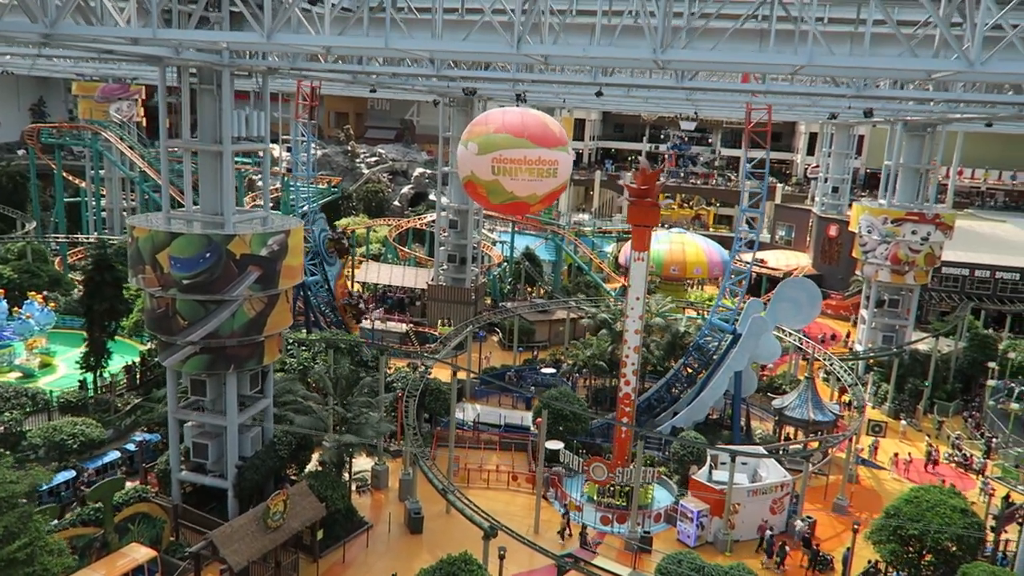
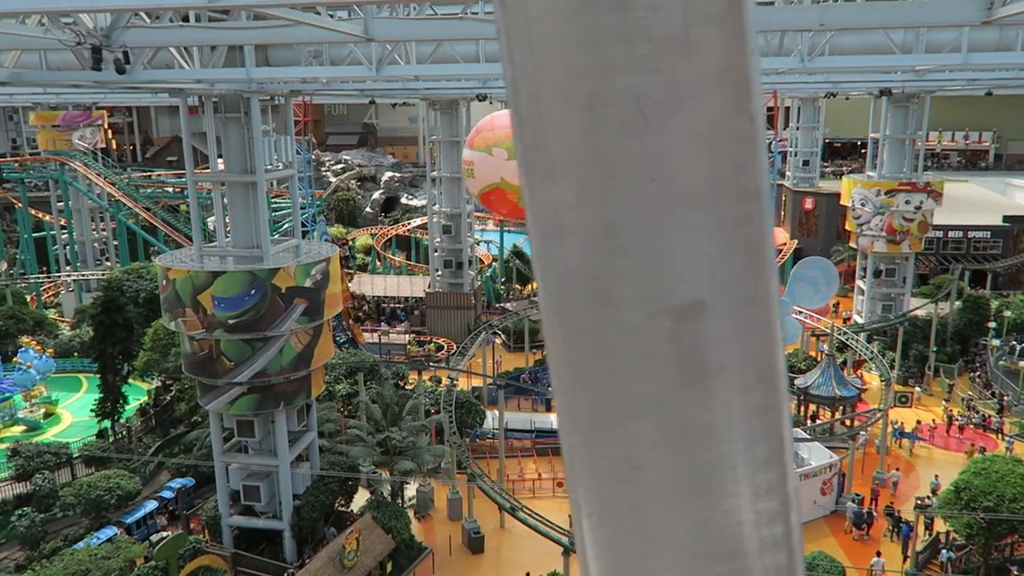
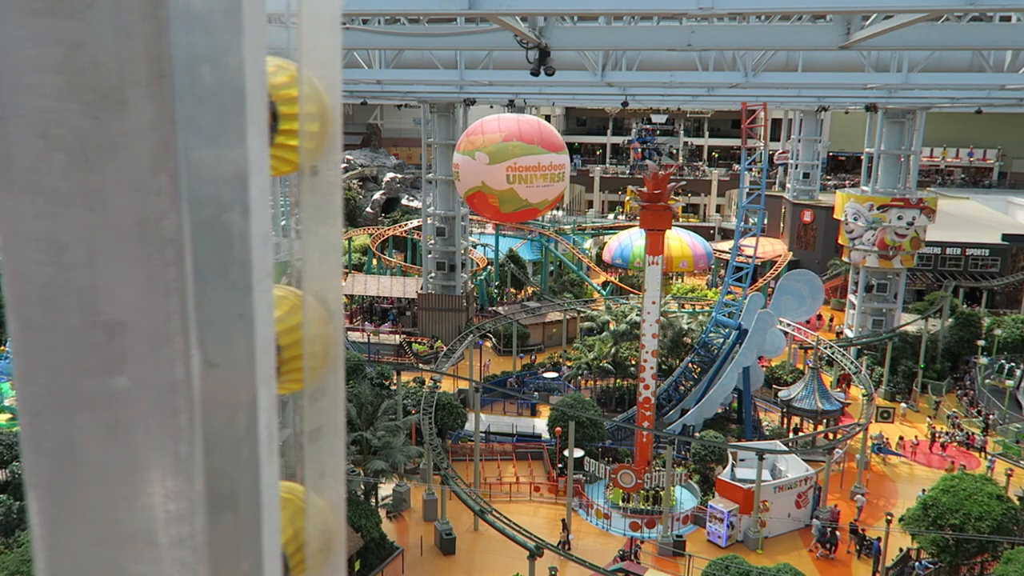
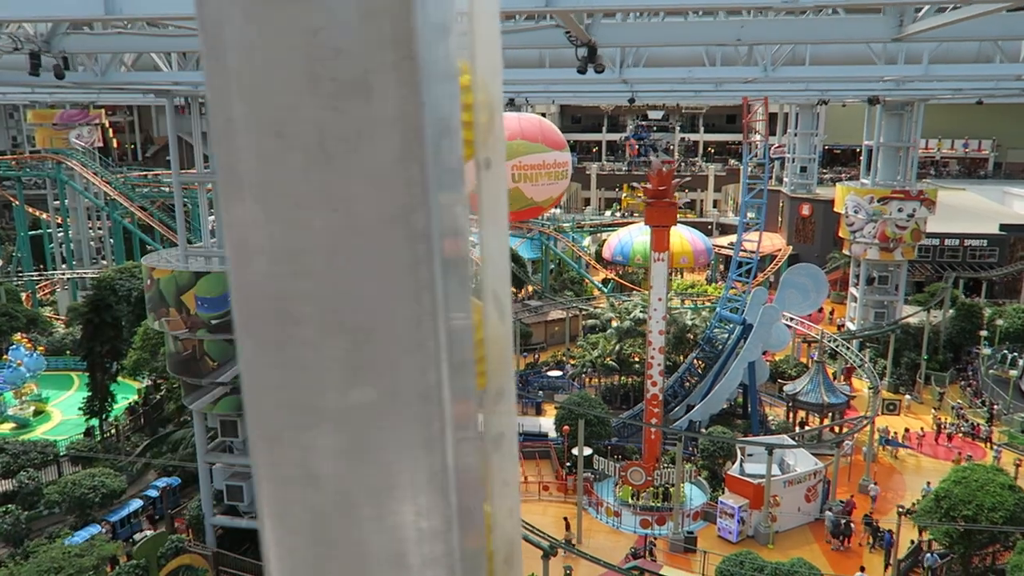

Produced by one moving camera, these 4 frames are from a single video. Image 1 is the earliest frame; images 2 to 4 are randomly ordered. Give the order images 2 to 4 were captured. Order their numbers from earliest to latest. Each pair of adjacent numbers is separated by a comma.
3, 4, 2
